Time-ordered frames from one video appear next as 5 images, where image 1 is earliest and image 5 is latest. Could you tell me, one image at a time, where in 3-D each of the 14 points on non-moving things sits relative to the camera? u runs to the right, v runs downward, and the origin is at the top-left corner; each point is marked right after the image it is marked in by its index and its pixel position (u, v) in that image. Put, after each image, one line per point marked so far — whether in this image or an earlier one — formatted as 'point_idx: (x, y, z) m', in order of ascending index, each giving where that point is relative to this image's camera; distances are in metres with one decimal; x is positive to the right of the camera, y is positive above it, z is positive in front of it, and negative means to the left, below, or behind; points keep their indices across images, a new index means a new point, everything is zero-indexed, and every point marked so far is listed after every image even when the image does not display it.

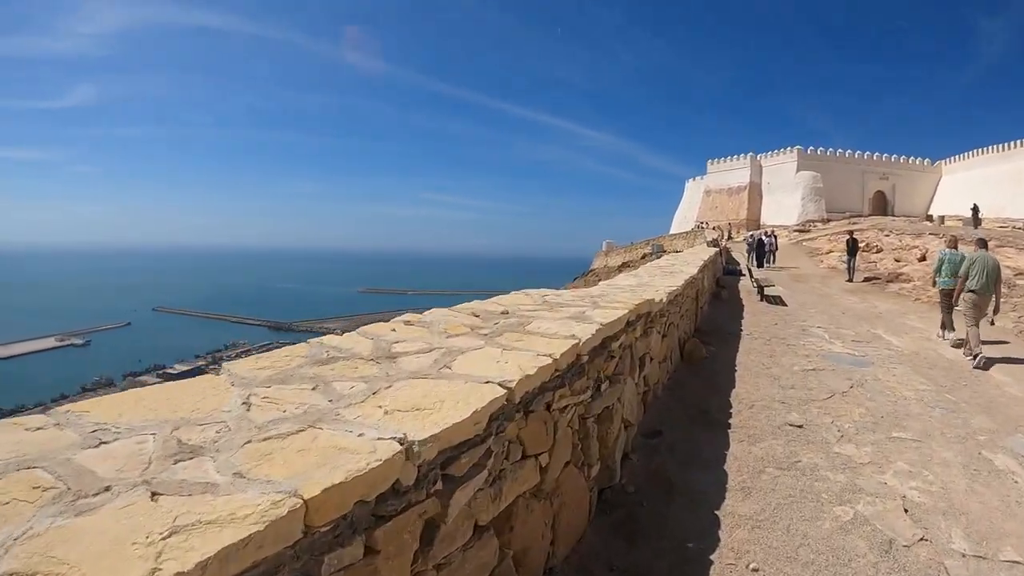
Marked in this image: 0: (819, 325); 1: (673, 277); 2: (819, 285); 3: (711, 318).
0: (+4.8, -0.6, +7.9) m
1: (+1.7, +0.1, +5.2) m
2: (+8.7, +0.2, +14.2) m
3: (+3.0, -0.4, +7.4) m
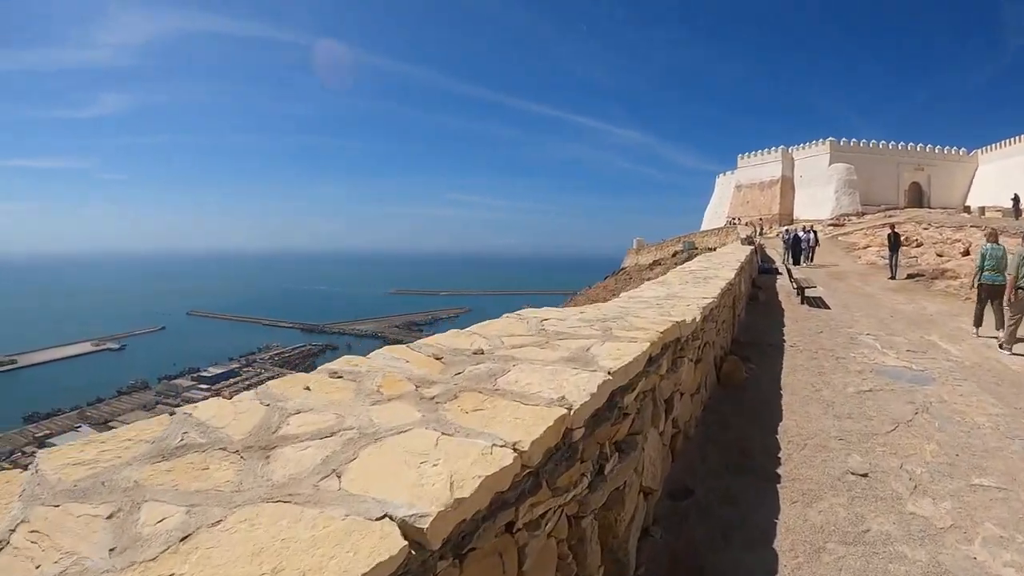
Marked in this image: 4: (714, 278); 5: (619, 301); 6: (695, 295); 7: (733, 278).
0: (+5.0, -0.6, +7.0) m
1: (+1.8, 0.0, +4.5) m
2: (+9.1, +0.2, +13.2) m
3: (+3.2, -0.5, +6.7) m
4: (+2.1, +0.1, +5.1) m
5: (+0.7, -0.1, +3.4) m
6: (+1.4, 0.0, +3.8) m
7: (+2.5, +0.1, +5.5) m
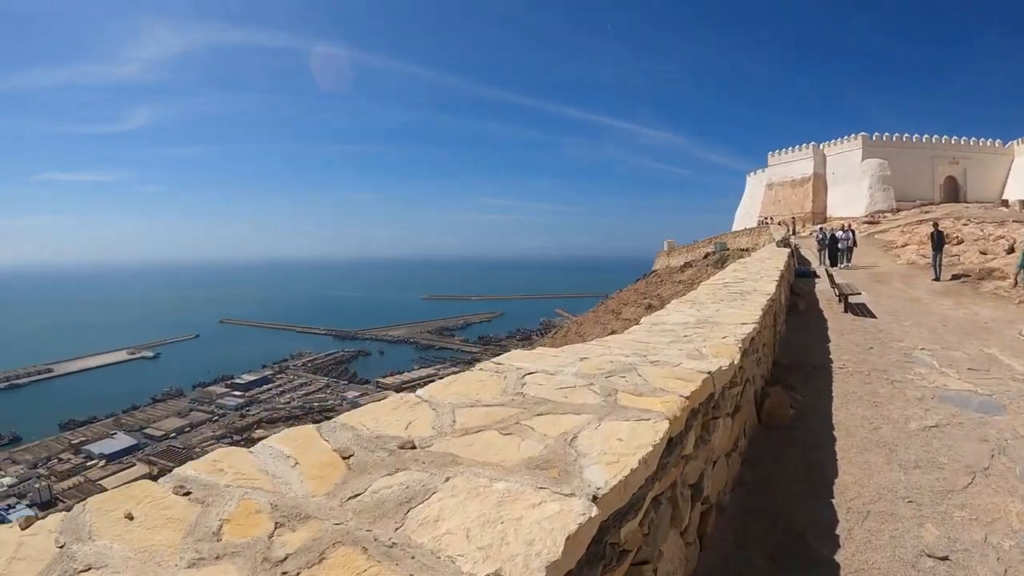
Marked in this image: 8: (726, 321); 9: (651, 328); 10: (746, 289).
0: (+5.1, -0.7, +6.3) m
1: (+1.7, -0.1, +3.9) m
2: (+9.5, +0.1, +12.3) m
3: (+3.3, -0.7, +6.0) m
4: (+2.1, 0.0, +4.5) m
5: (+0.7, -0.2, +2.8) m
6: (+1.4, -0.2, +3.2) m
7: (+2.5, 0.0, +4.9) m
8: (+1.3, -0.2, +3.1) m
9: (+0.8, -0.2, +3.0) m
10: (+2.1, 0.0, +4.6) m
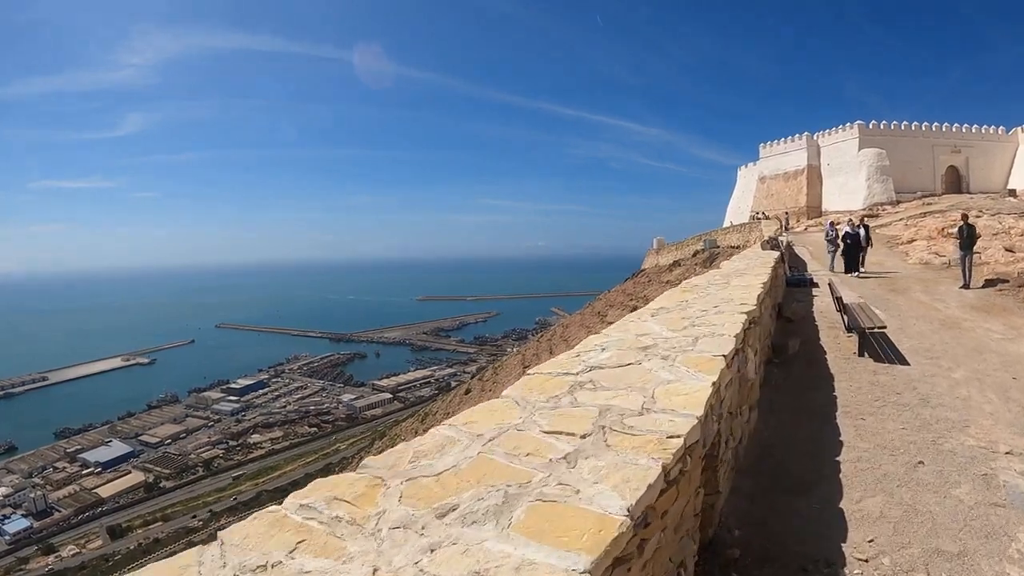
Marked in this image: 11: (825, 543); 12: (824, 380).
0: (+3.3, -1.1, +3.4) m
1: (0.0, -0.5, +1.0) m
2: (+7.7, -0.2, +9.4) m
3: (+1.5, -1.0, +3.2) m
4: (+0.3, -0.4, +1.6) m
5: (-1.1, -0.7, -0.1) m
6: (-0.4, -0.6, +0.4) m
7: (+0.7, -0.4, +2.0) m
8: (-0.5, -0.6, +0.3) m
9: (-1.0, -0.6, +0.1) m
10: (+0.3, -0.4, +1.7) m
11: (+1.5, -1.1, +2.4) m
12: (+2.9, -0.8, +4.8) m
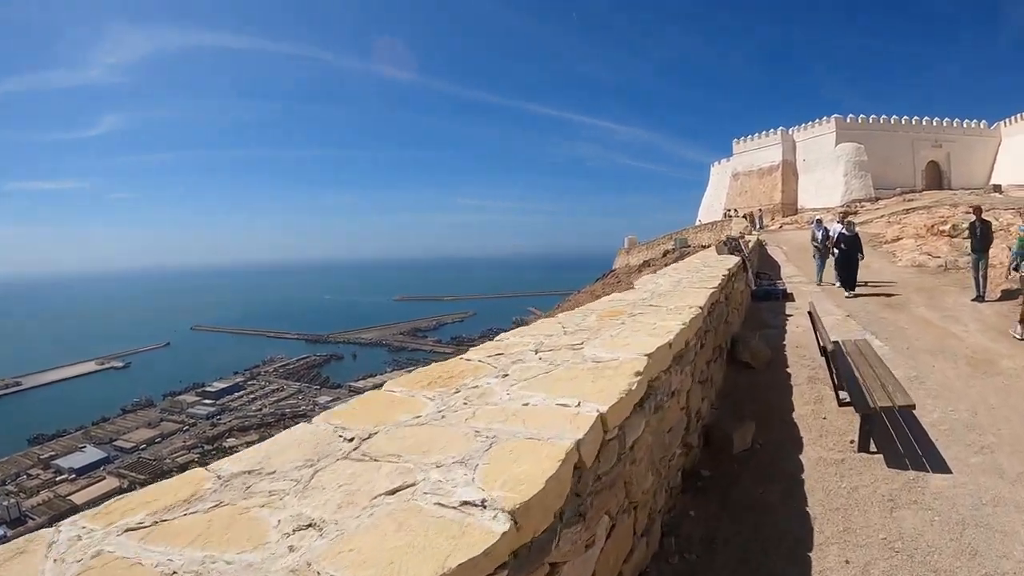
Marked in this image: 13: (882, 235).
0: (+1.7, -1.3, +1.0) m
1: (-1.6, -0.8, -1.5) m
2: (+5.9, -0.4, +7.1) m
3: (-0.1, -1.3, +0.6) m
4: (-1.3, -0.7, -1.0) m
5: (-2.6, -1.0, -2.7) m
6: (-1.9, -0.9, -2.2) m
7: (-0.9, -0.7, -0.6) m
8: (-2.0, -0.9, -2.4) m
9: (-2.5, -0.9, -2.5) m
10: (-1.3, -0.7, -0.9) m
11: (-0.1, -1.4, -0.2) m
12: (+1.3, -1.1, +2.3) m
13: (+13.3, +1.9, +17.9) m
